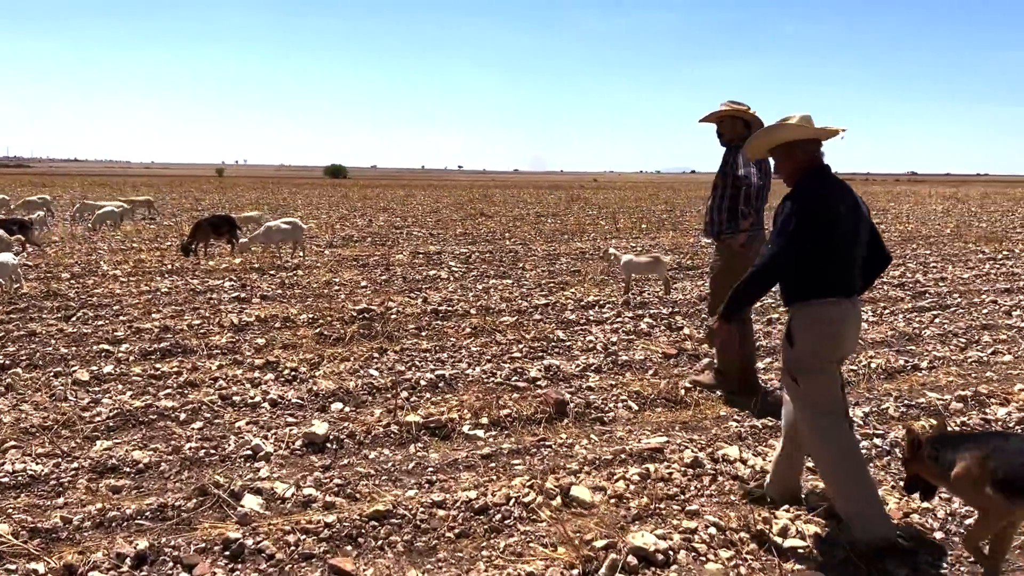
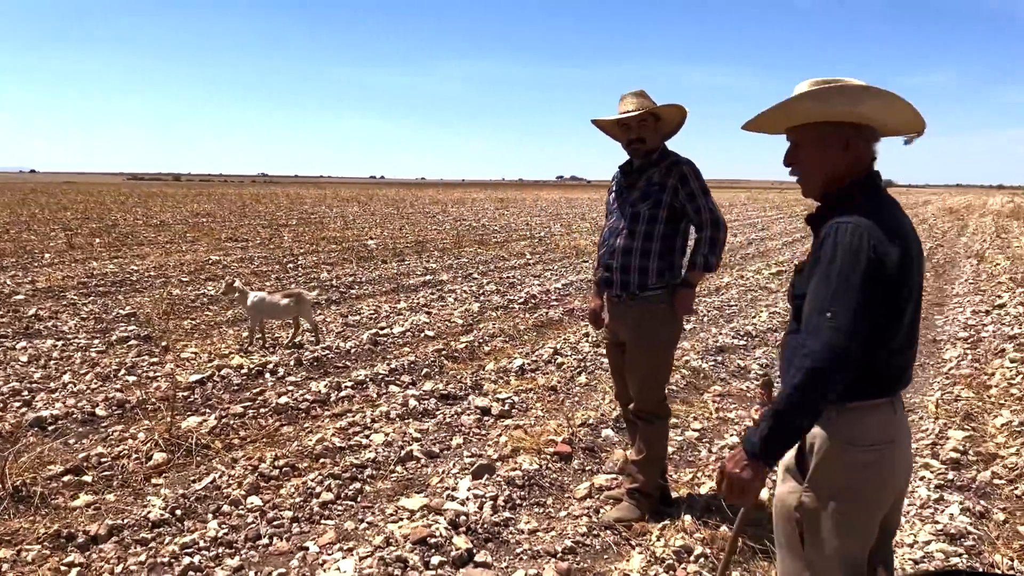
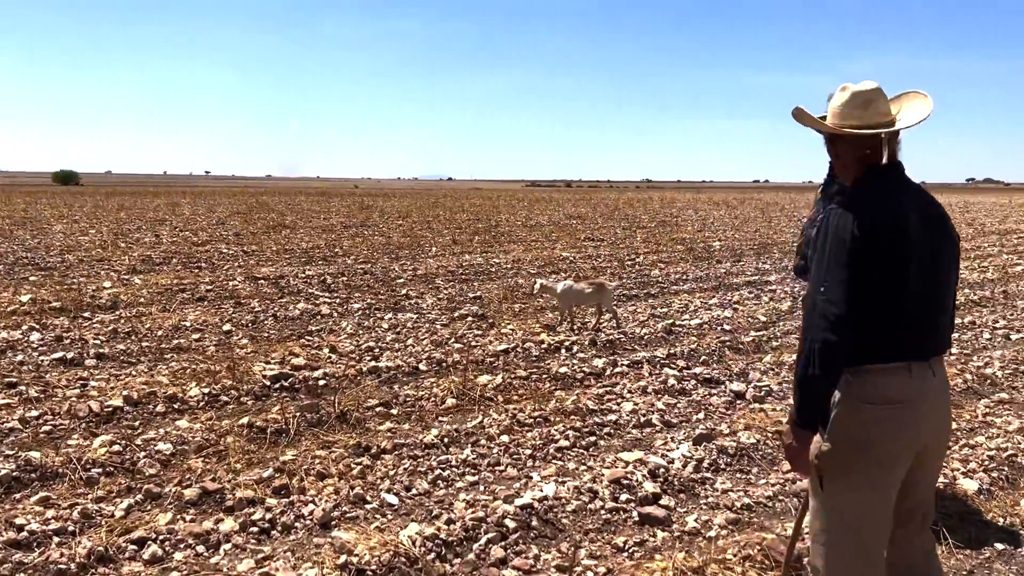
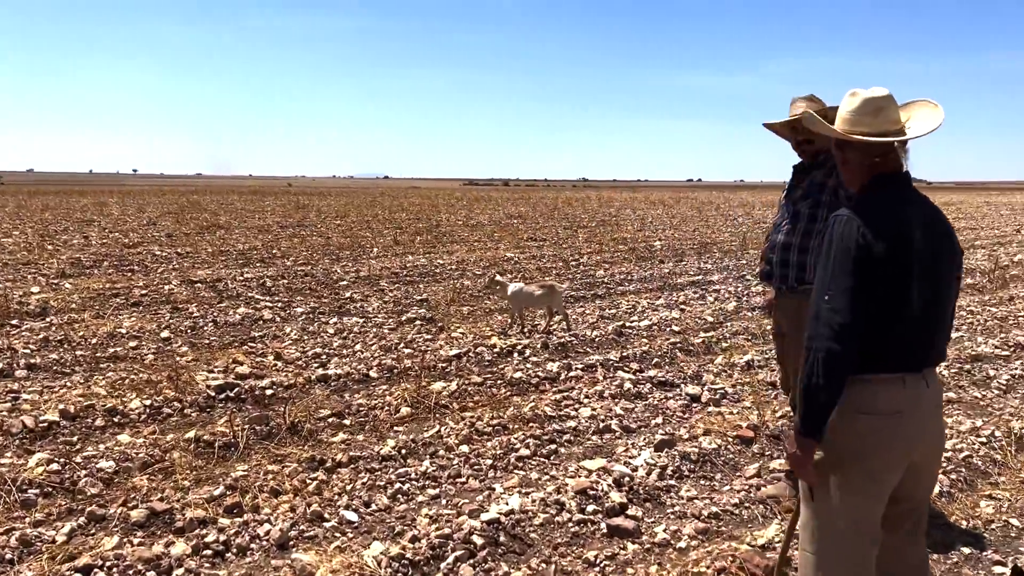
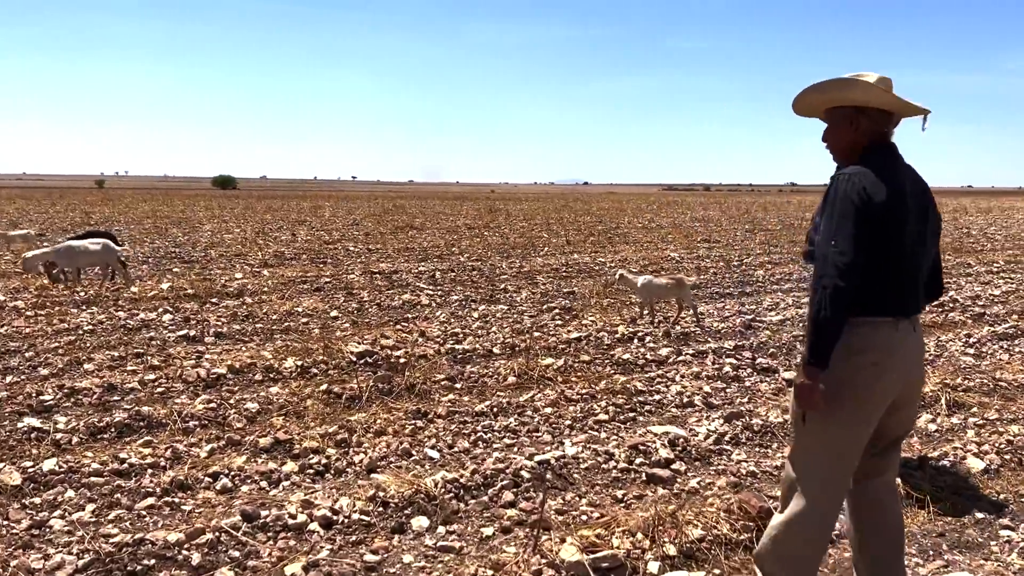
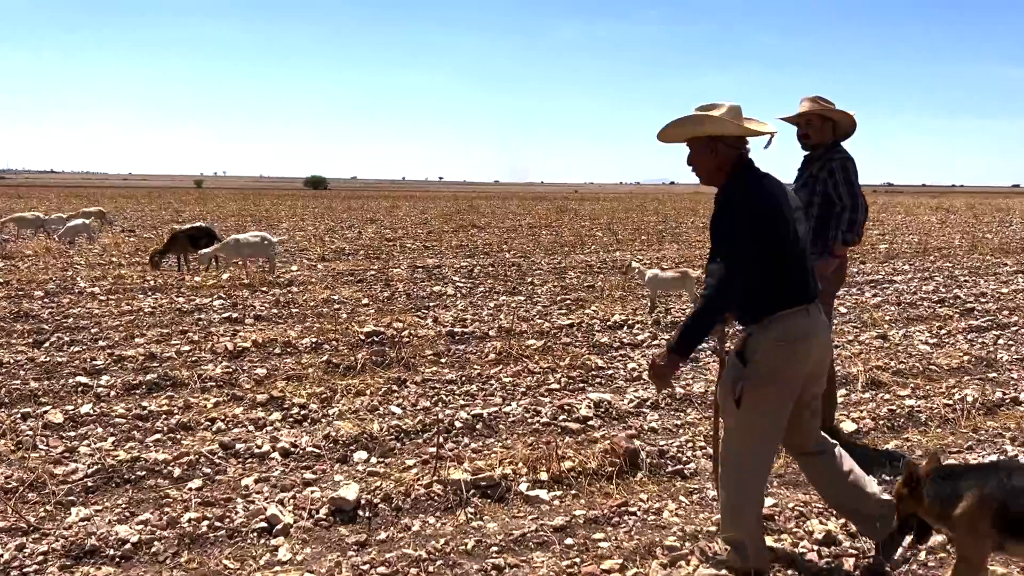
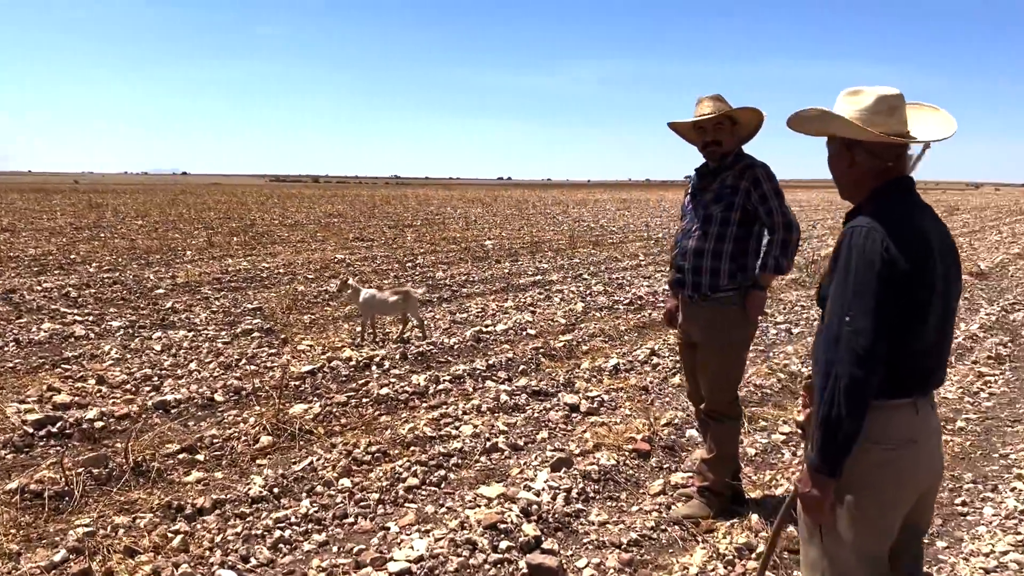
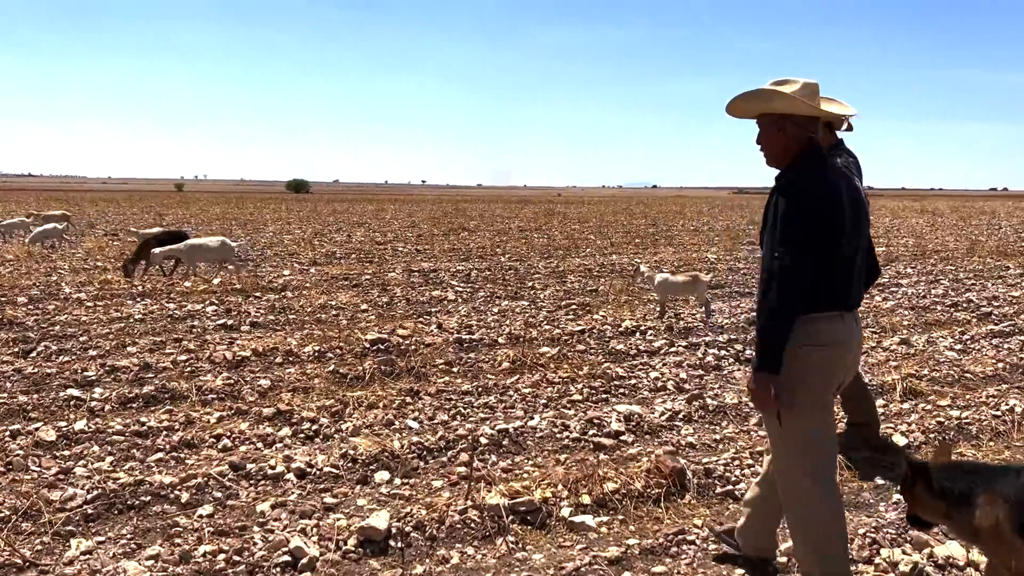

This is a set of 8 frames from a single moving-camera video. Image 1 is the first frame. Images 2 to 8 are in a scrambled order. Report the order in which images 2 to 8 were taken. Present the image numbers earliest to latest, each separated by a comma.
6, 8, 5, 3, 4, 7, 2
